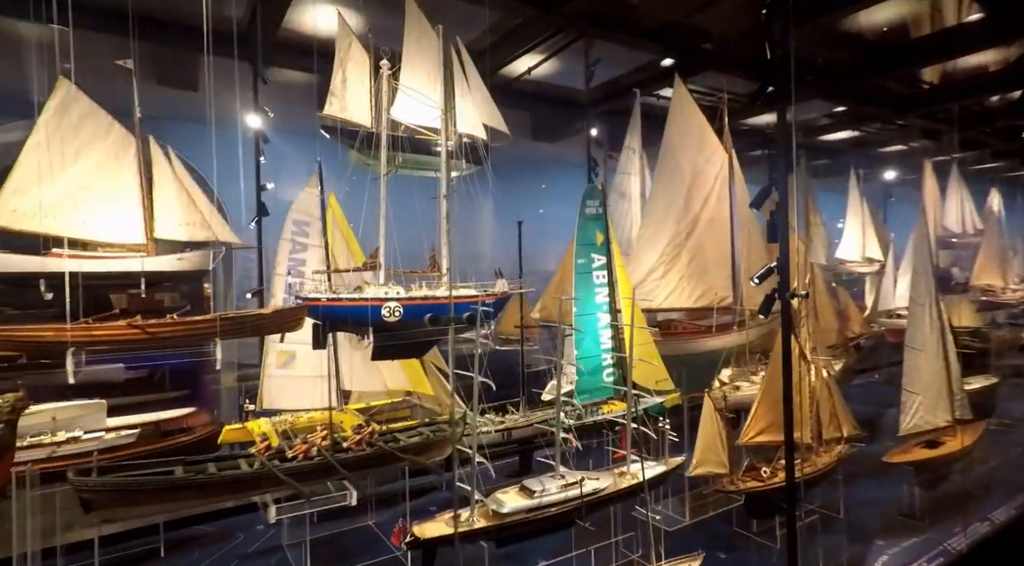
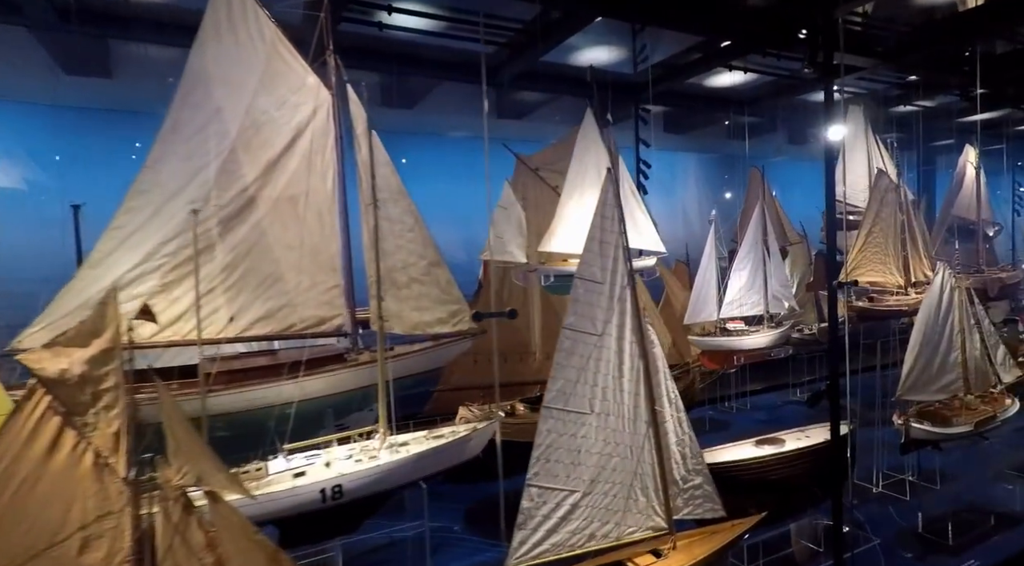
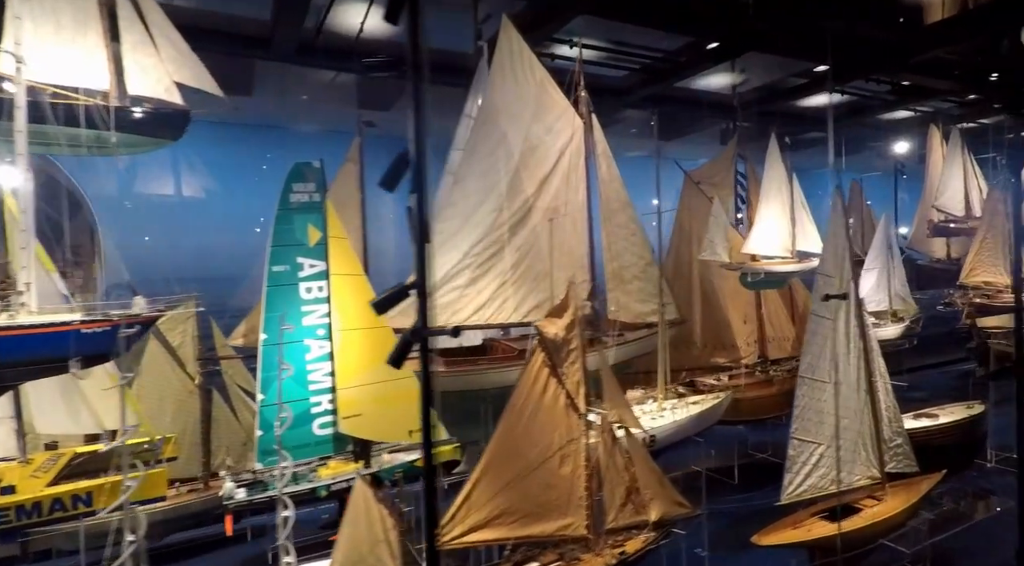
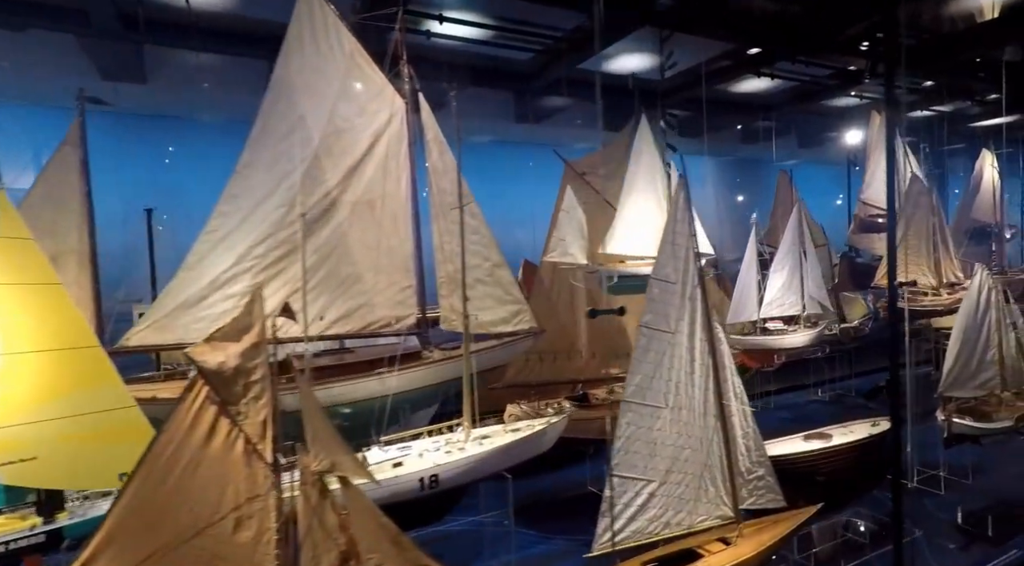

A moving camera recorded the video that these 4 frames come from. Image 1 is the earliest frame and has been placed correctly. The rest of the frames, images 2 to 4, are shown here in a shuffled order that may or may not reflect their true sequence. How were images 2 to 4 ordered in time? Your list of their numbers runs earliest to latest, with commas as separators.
3, 4, 2
